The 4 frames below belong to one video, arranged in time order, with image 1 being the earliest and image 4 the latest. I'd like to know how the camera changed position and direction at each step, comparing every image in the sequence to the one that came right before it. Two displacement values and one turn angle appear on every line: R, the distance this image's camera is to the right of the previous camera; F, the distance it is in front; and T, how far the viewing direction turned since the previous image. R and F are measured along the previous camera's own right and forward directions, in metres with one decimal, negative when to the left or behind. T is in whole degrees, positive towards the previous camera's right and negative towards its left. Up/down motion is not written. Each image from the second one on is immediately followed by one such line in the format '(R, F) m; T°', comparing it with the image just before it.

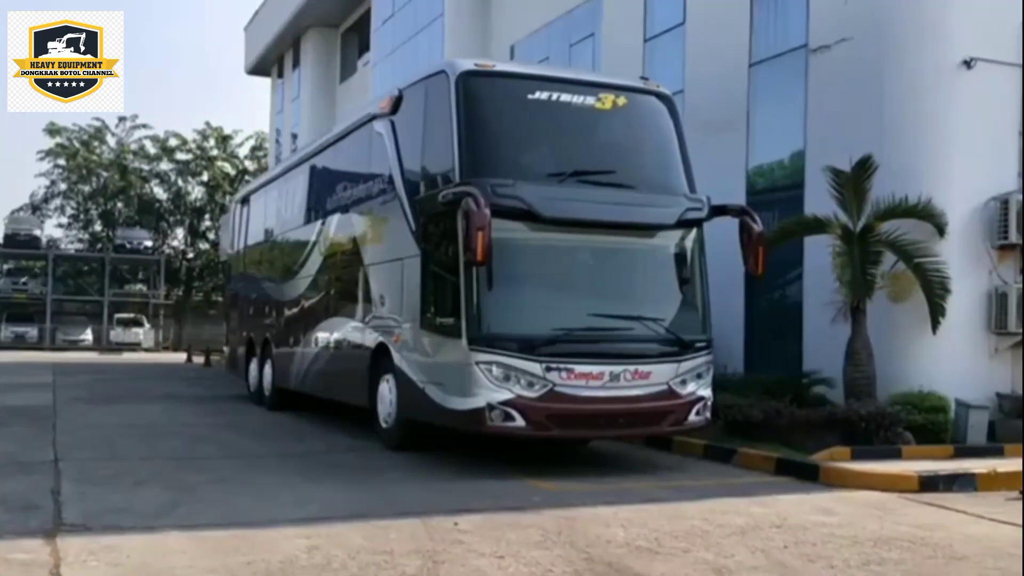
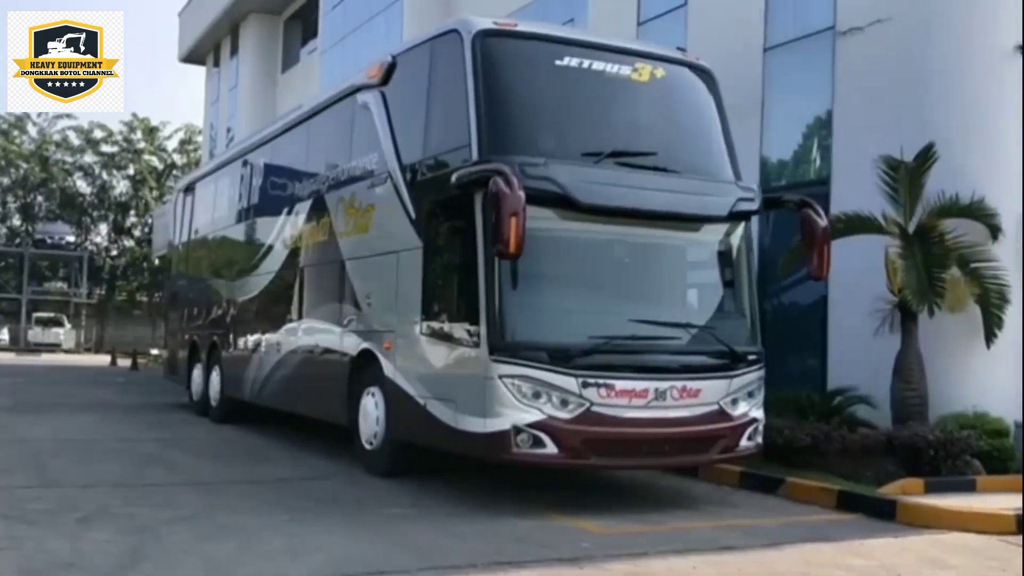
(-0.8, +1.7) m; +4°
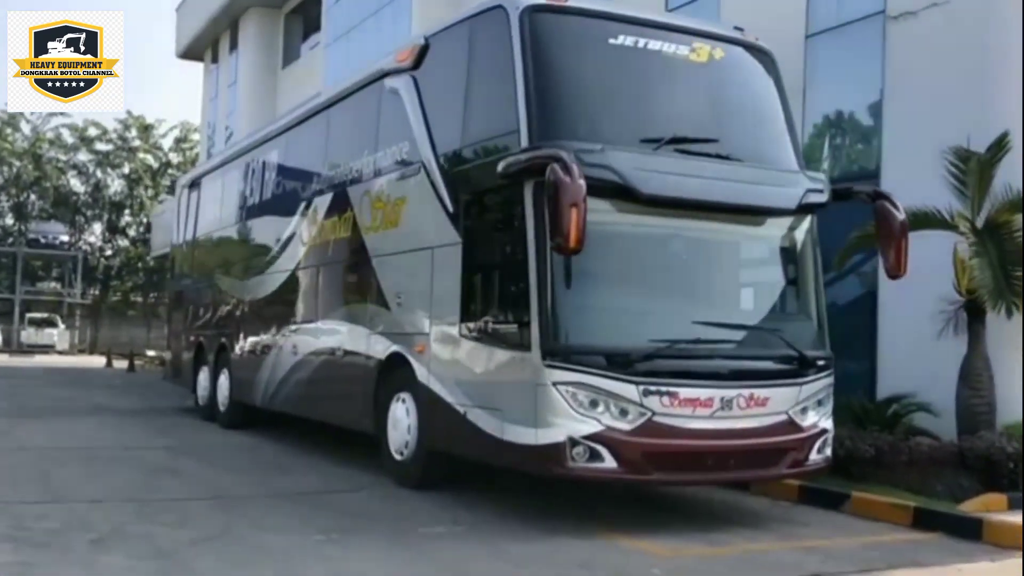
(-0.4, +0.7) m; 0°
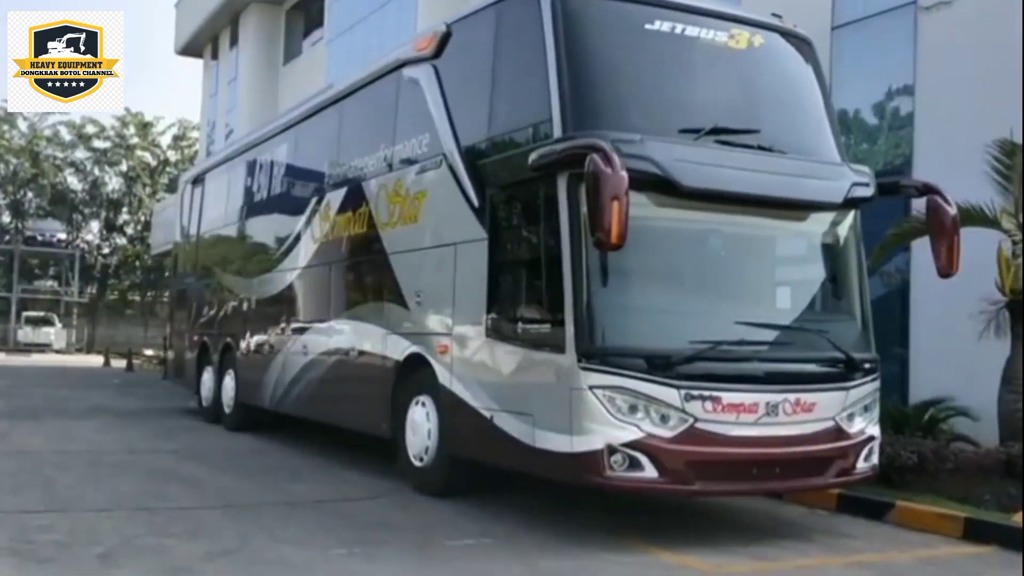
(-0.2, +0.4) m; 0°
